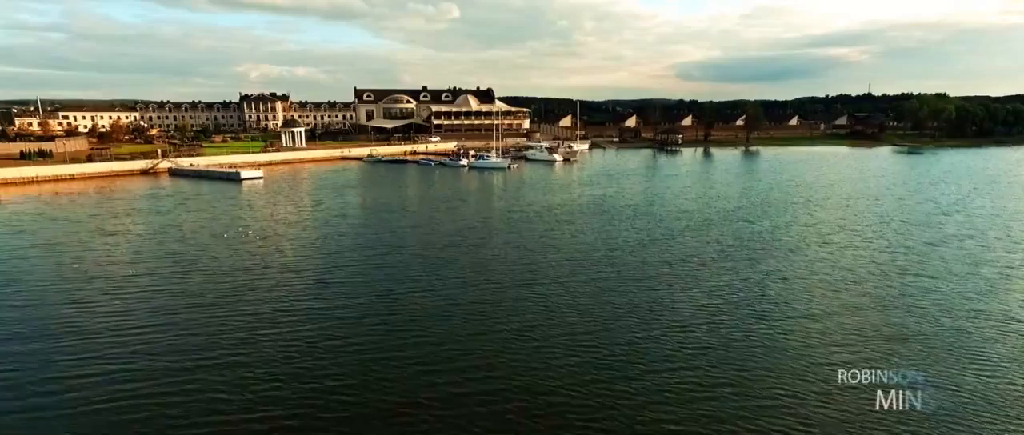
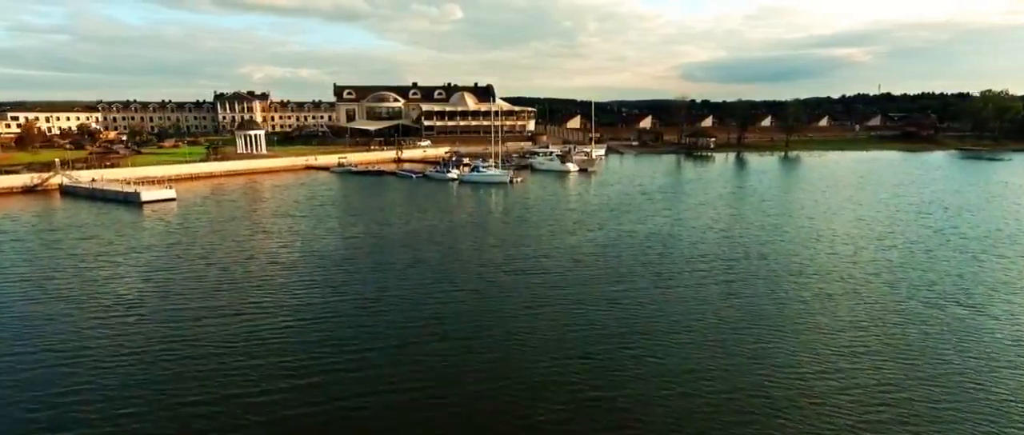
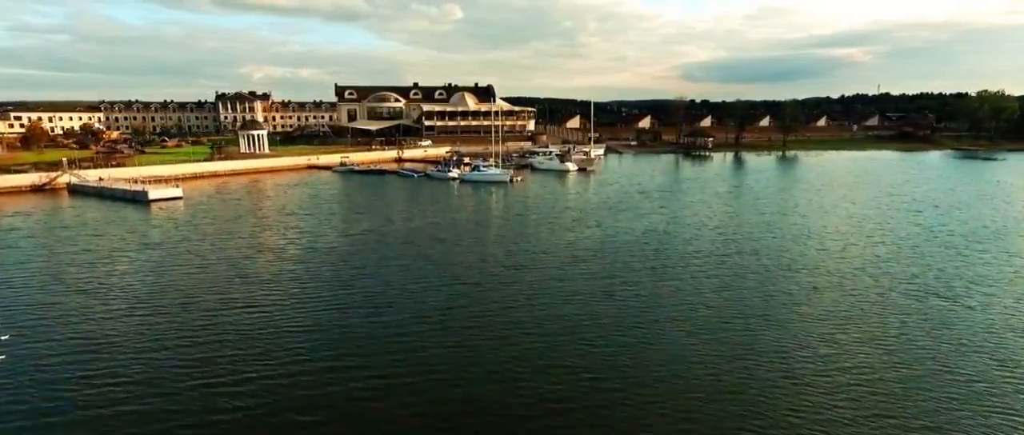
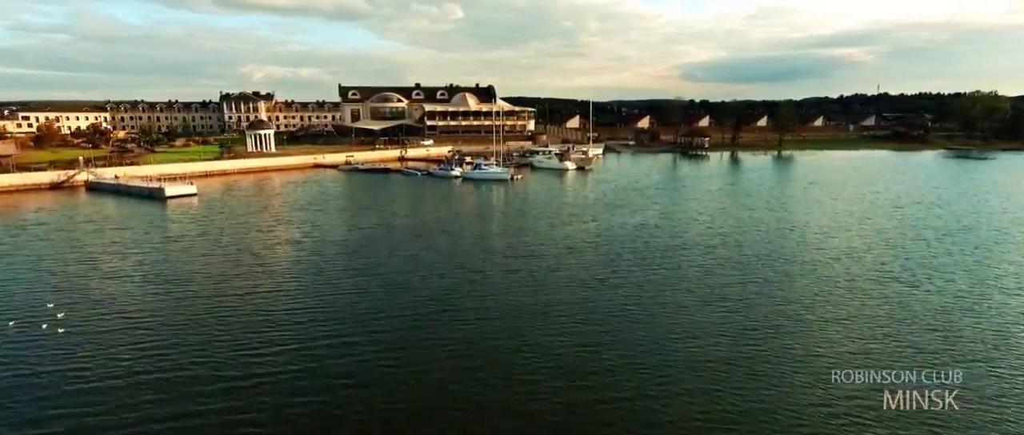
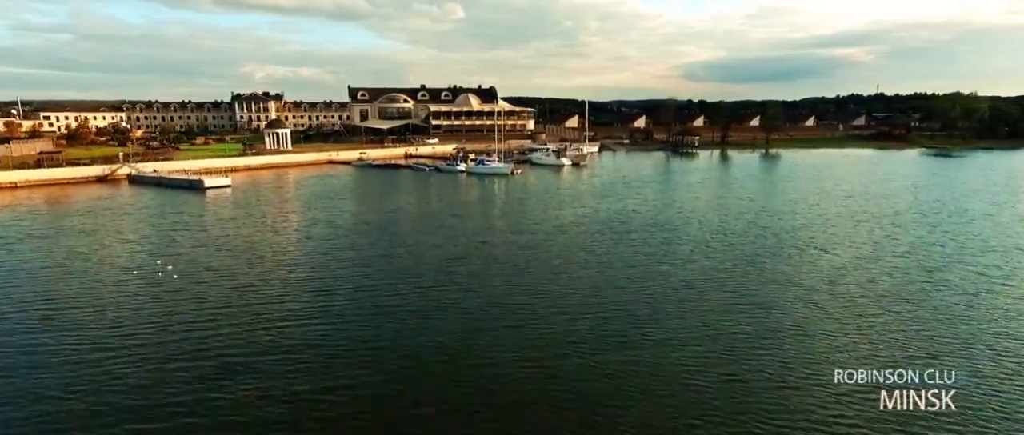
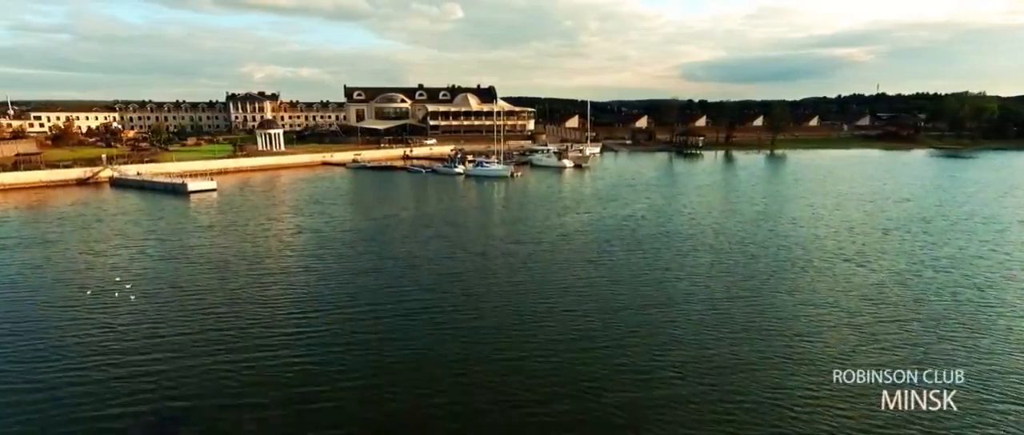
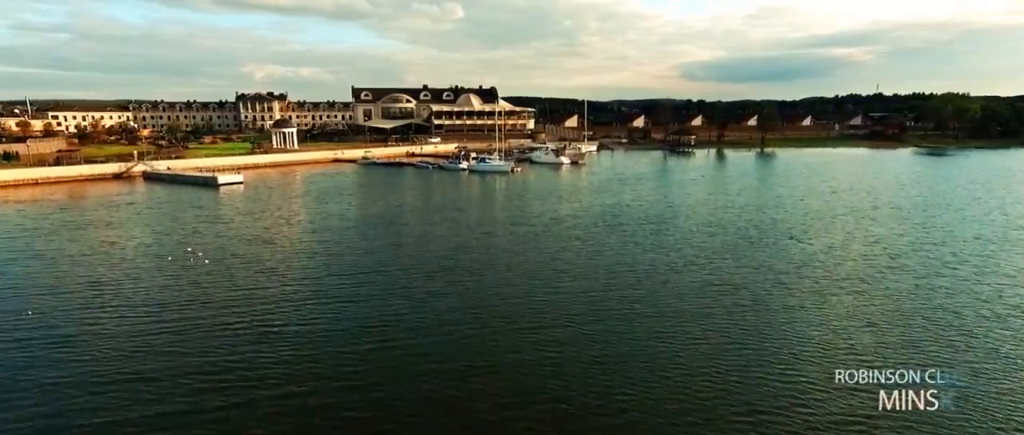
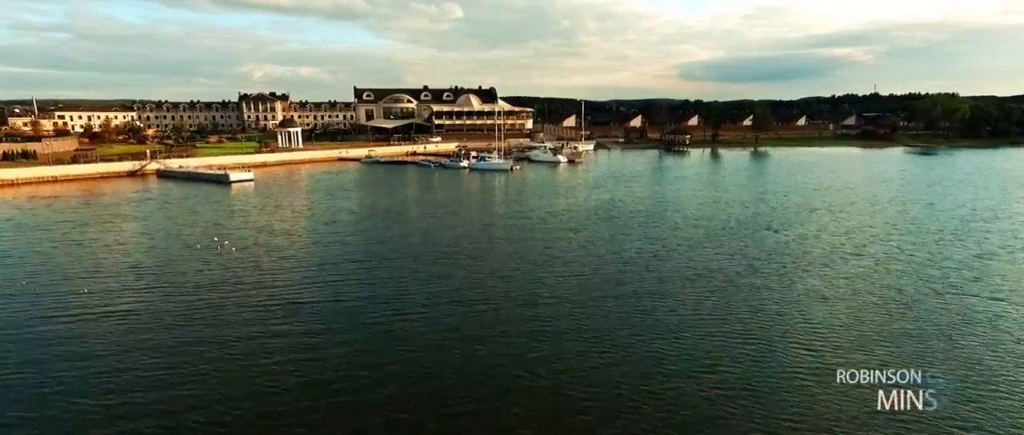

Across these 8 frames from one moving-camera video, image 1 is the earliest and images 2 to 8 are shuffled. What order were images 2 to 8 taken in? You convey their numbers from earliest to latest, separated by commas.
8, 7, 5, 6, 4, 3, 2
